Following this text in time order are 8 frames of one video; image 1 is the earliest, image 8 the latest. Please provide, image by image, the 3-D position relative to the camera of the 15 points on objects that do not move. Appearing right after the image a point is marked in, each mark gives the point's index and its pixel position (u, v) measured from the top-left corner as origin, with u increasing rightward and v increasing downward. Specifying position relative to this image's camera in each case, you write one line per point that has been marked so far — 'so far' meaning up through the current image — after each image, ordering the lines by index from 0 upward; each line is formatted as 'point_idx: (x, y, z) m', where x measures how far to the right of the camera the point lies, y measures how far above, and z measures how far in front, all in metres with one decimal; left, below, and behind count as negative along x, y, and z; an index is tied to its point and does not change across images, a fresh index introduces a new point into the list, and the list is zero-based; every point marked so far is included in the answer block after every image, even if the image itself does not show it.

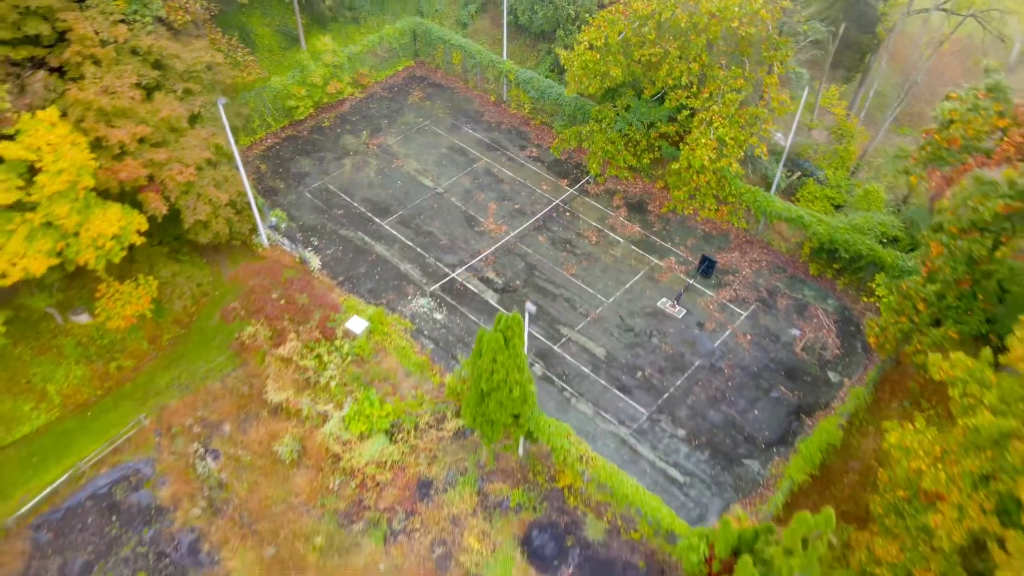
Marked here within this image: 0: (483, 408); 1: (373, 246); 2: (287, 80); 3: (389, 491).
0: (-0.4, -1.7, +11.6) m
1: (-3.1, +0.9, +16.3) m
2: (-5.7, +5.3, +18.8) m
3: (-2.1, -3.4, +12.7) m
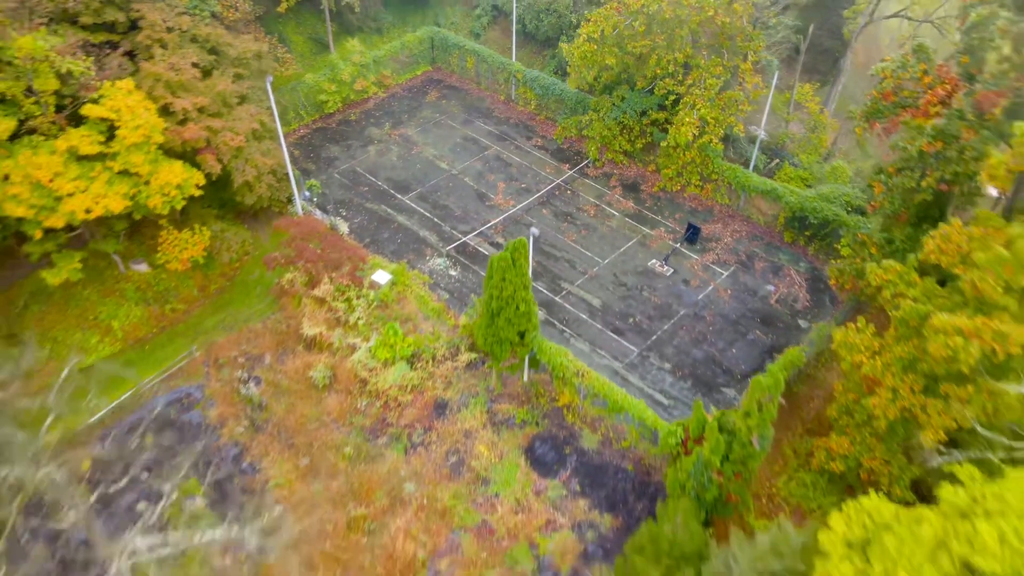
0: (-0.3, -0.6, +13.5) m
1: (-2.9, +1.8, +18.4) m
2: (-5.5, +6.0, +21.1) m
3: (-2.0, -2.4, +14.5) m
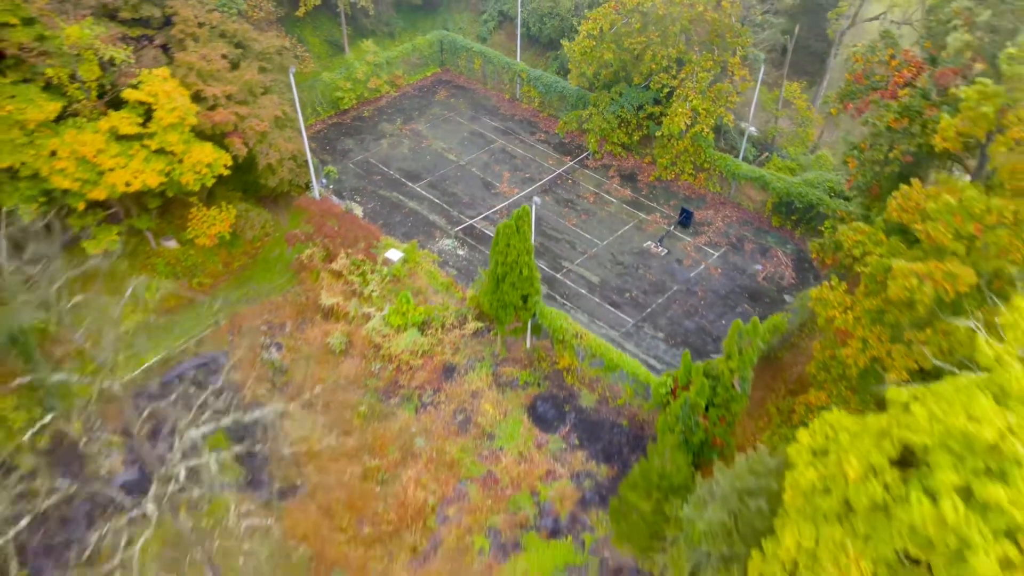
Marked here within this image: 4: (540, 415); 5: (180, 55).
0: (-0.2, 0.0, +14.6) m
1: (-2.8, +2.3, +19.5) m
2: (-5.3, +6.4, +22.4) m
3: (-1.9, -1.8, +15.6) m
4: (+0.6, -2.5, +15.0) m
5: (-7.3, +5.1, +16.3) m
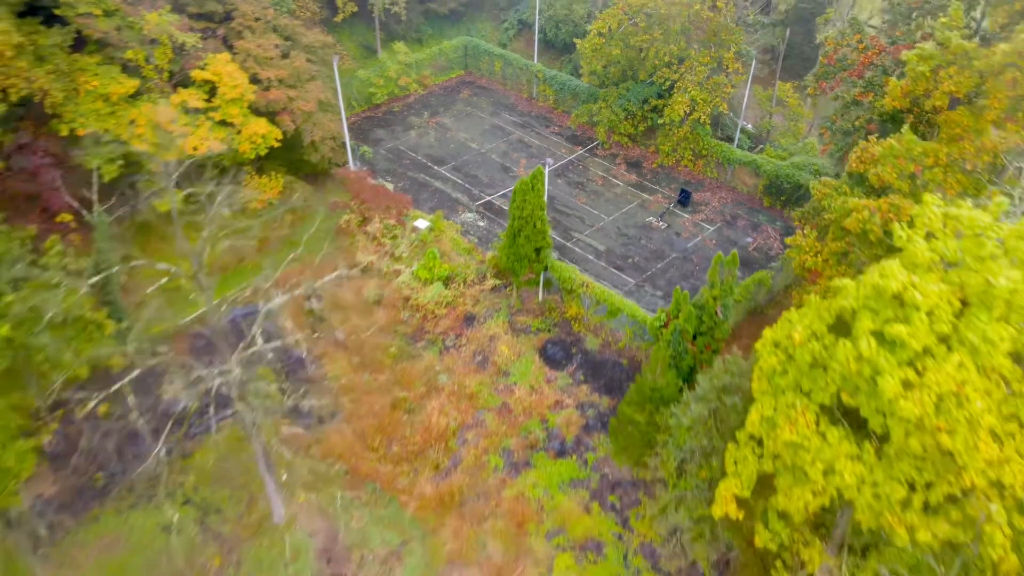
0: (+0.1, +1.0, +16.6) m
1: (-2.3, +3.1, +21.7) m
2: (-4.8, +7.2, +24.8) m
3: (-1.6, -0.8, +17.5) m
4: (+0.9, -1.5, +16.9) m
5: (-6.9, +6.2, +18.7) m
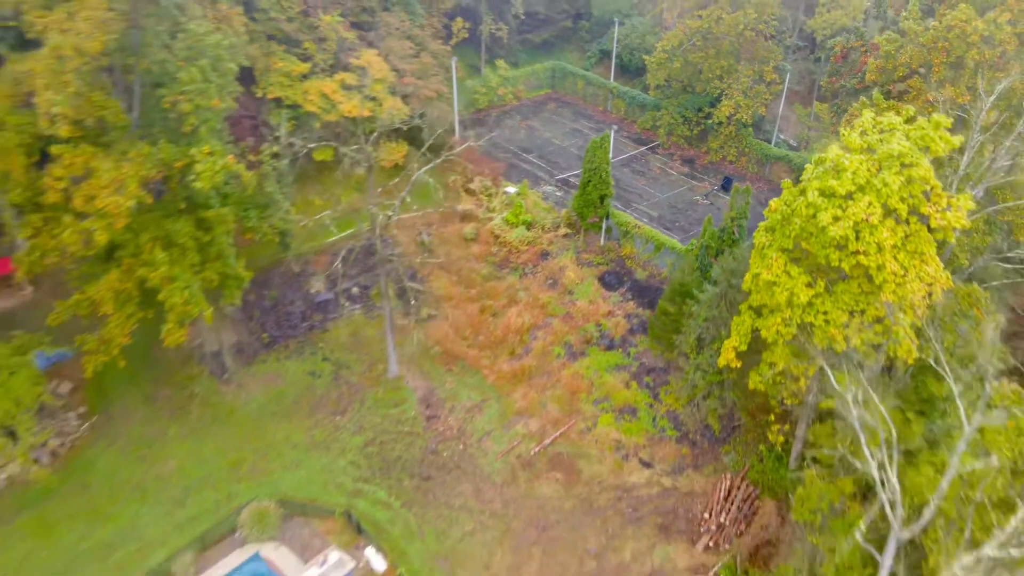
0: (+2.1, +2.7, +21.4) m
1: (+0.3, +4.5, +26.8) m
2: (-1.5, +8.4, +30.5) m
3: (+0.4, +1.0, +22.3) m
4: (+2.7, +0.1, +21.4) m
5: (-4.2, +8.1, +24.6) m
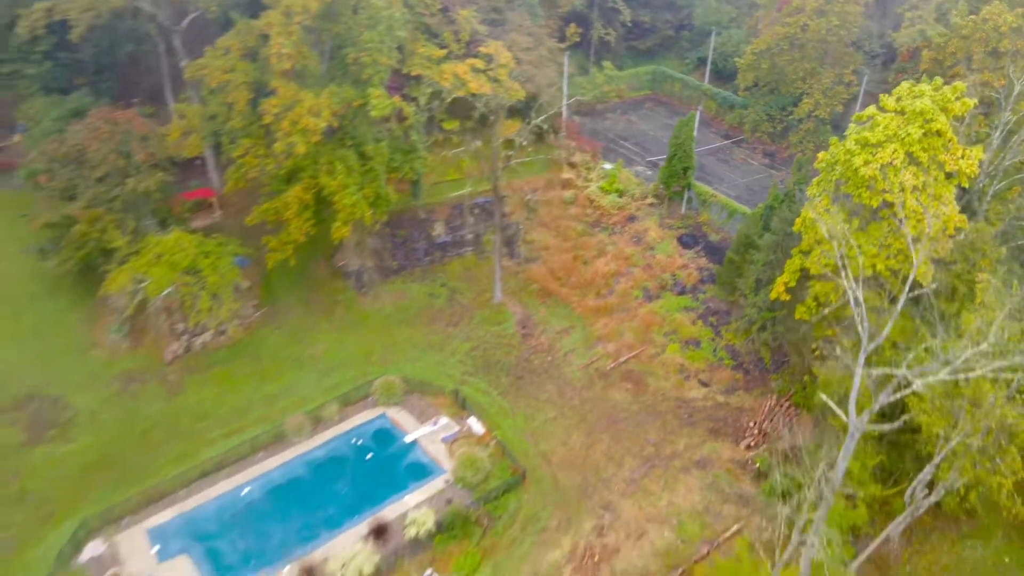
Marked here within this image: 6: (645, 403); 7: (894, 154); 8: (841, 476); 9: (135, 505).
0: (+5.3, +4.1, +24.9) m
1: (+4.4, +5.8, +30.5) m
2: (+3.3, +9.6, +34.5) m
3: (+3.6, +2.4, +25.9) m
4: (+5.7, +1.5, +24.7) m
5: (-0.1, +9.8, +28.9) m
6: (+3.6, -3.1, +19.9) m
7: (+7.8, +2.8, +15.2) m
8: (+5.4, -3.1, +12.1) m
9: (-8.5, -4.9, +16.7) m
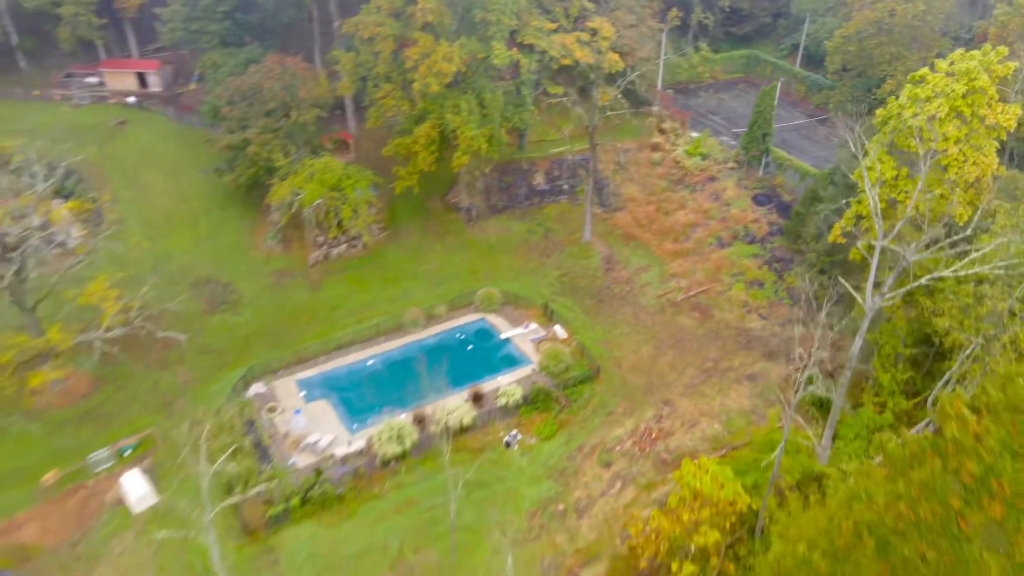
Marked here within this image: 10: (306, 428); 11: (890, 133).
0: (+8.9, +5.8, +27.5) m
1: (+8.7, +7.5, +33.2) m
2: (+8.4, +11.4, +37.3) m
3: (+7.2, +4.3, +28.8) m
4: (+9.1, +3.1, +27.3) m
5: (+4.4, +11.9, +32.2) m
6: (+6.1, -1.3, +22.8) m
7: (+10.2, +4.3, +17.6) m
8: (+6.9, -1.3, +14.8) m
9: (-6.4, -2.1, +21.1) m
10: (-5.3, -3.6, +19.1) m
11: (+9.7, +4.0, +18.9) m
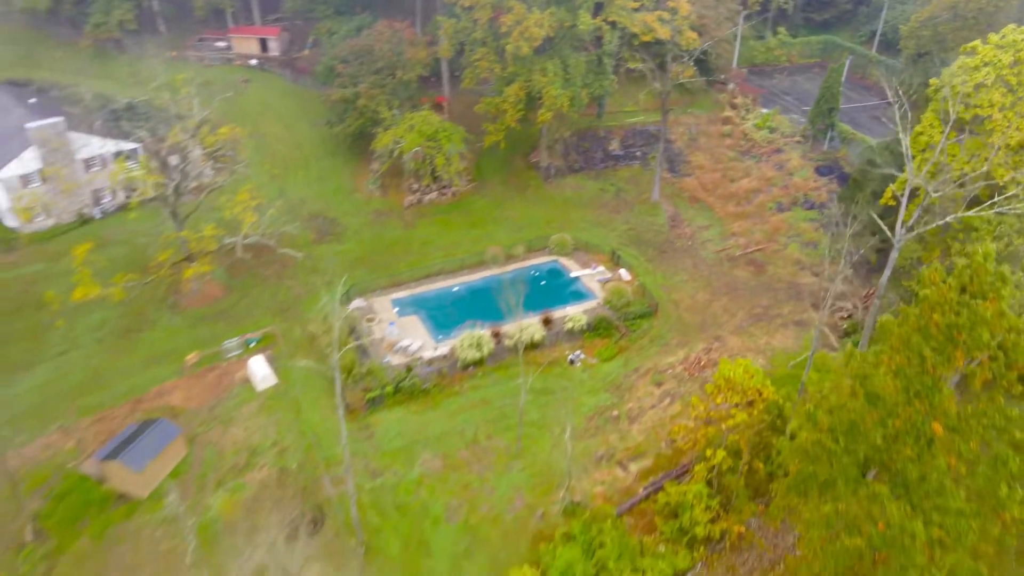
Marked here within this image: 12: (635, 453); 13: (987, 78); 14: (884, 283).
0: (+12.1, +7.1, +29.2) m
1: (+12.5, +8.9, +34.9) m
2: (+12.8, +12.8, +38.9) m
3: (+10.4, +5.7, +30.6) m
4: (+12.1, +4.5, +28.9) m
5: (+8.4, +13.5, +34.2) m
6: (+8.4, +0.2, +24.9) m
7: (+12.3, +5.5, +19.2) m
8: (+8.5, +0.1, +16.8) m
9: (-4.2, +0.1, +24.3) m
10: (-3.4, -1.4, +22.2) m
11: (+11.9, +5.3, +20.5) m
12: (+3.1, -4.2, +18.7) m
13: (+12.3, +5.4, +19.1) m
14: (+8.4, +0.1, +16.7) m
